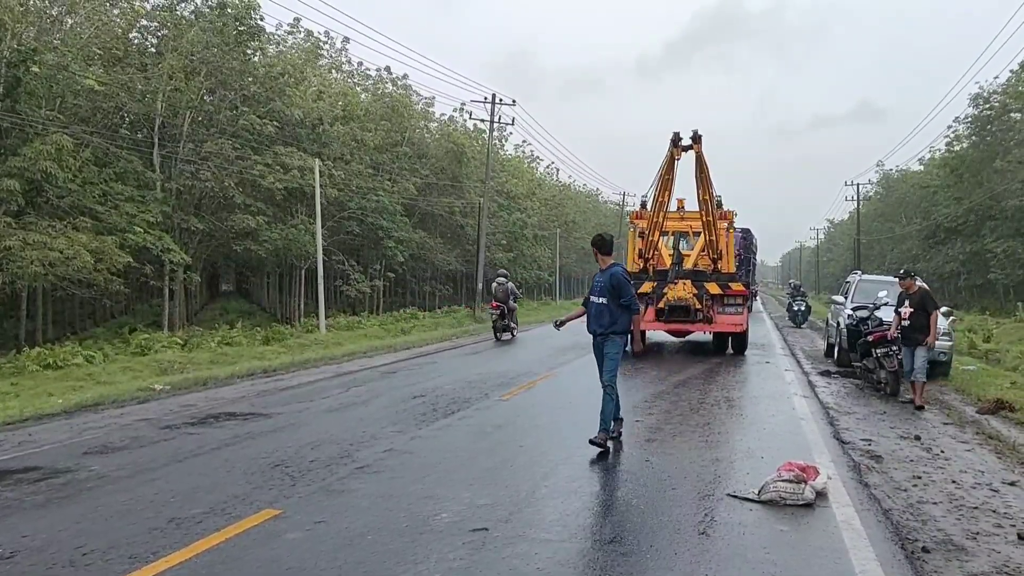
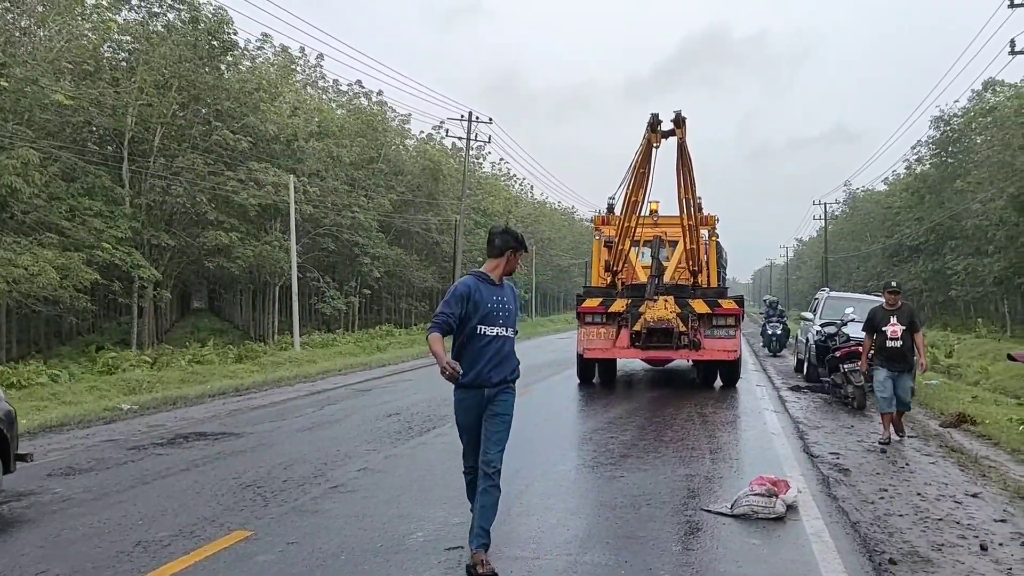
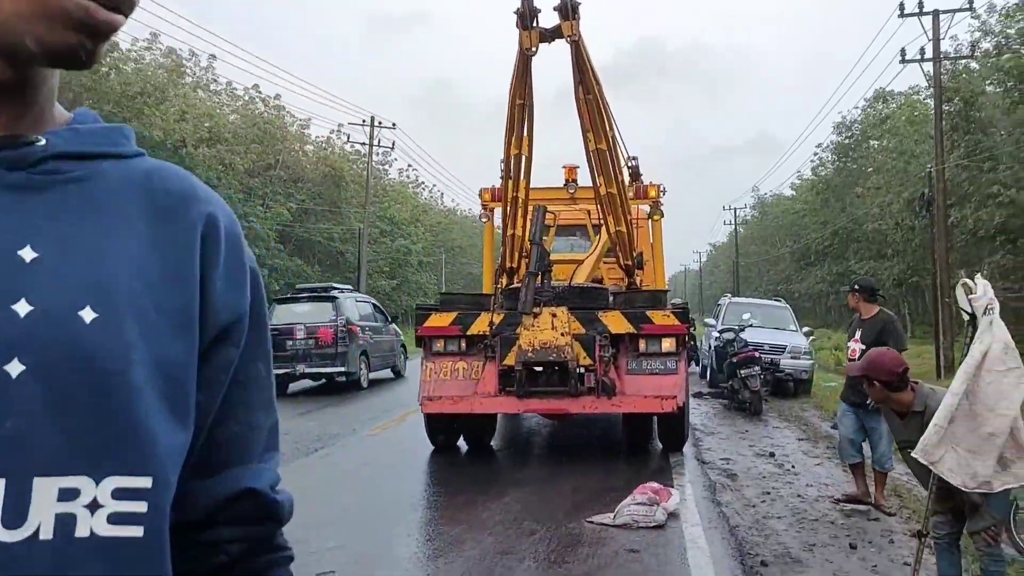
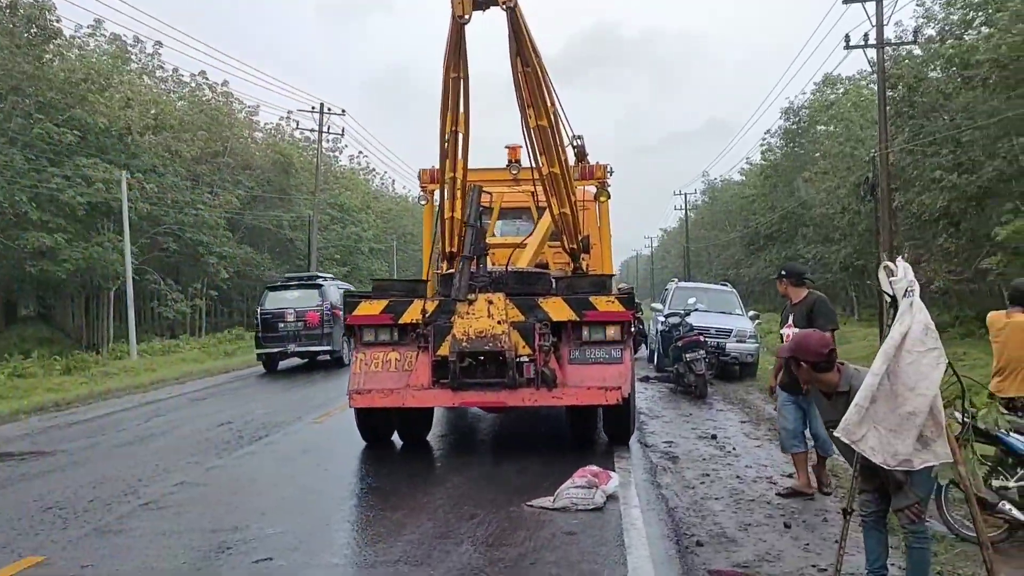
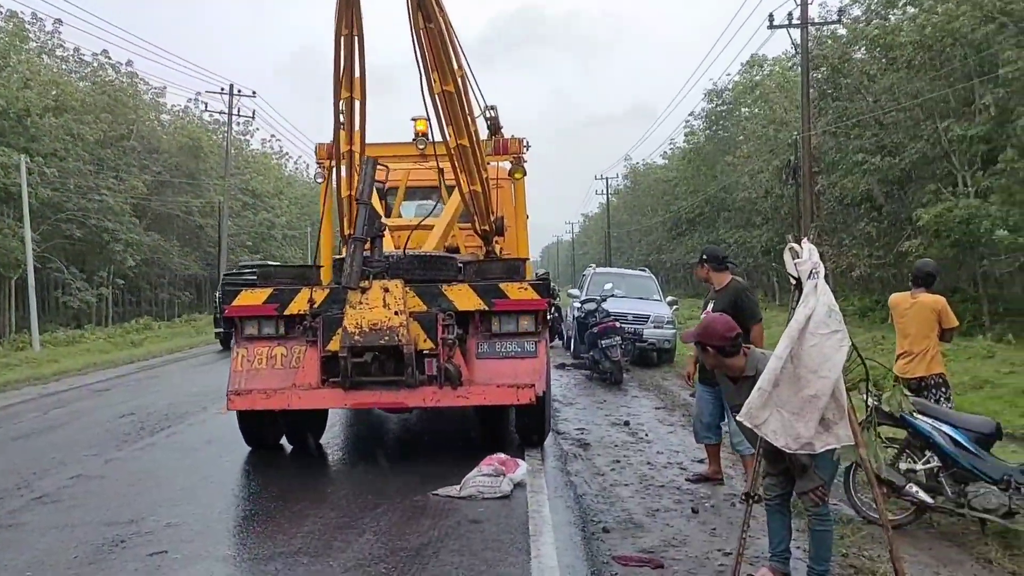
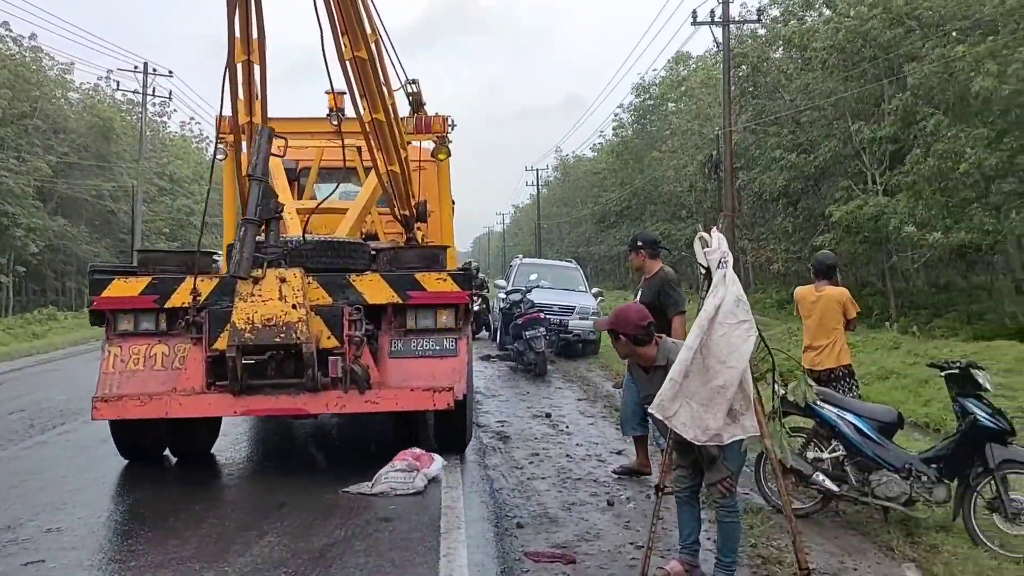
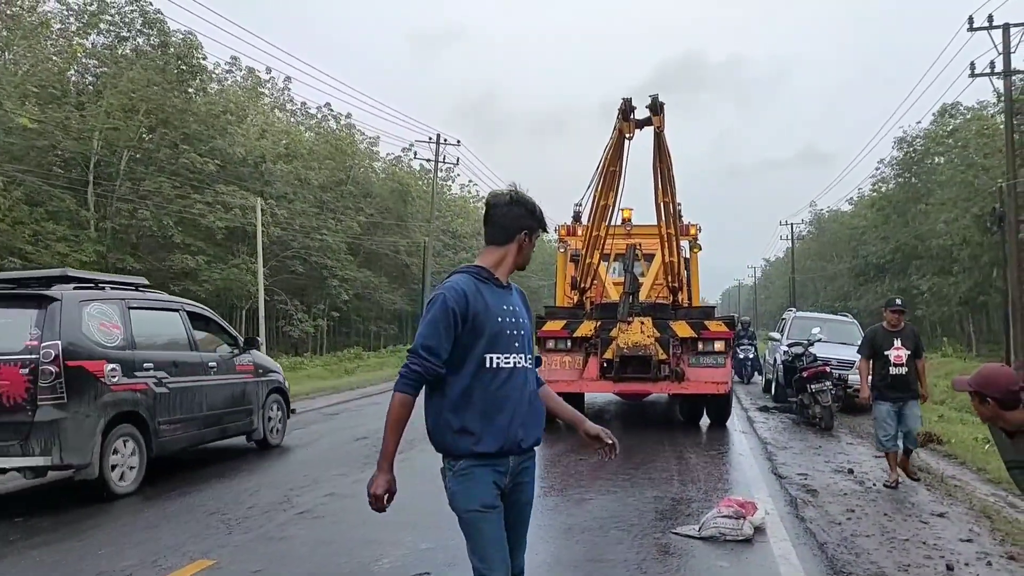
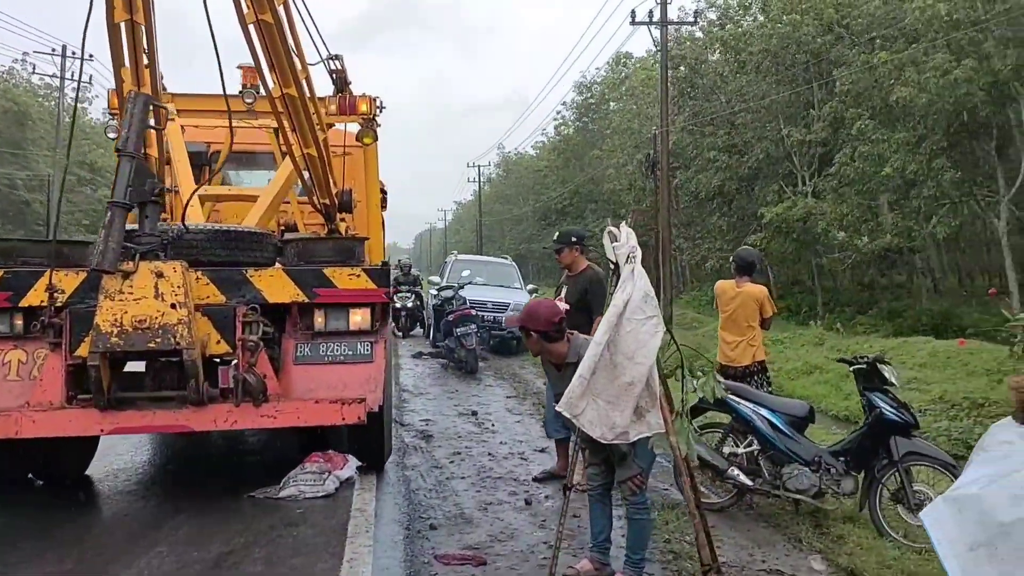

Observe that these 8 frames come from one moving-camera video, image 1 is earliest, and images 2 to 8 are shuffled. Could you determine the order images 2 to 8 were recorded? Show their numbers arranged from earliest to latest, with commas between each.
2, 7, 3, 4, 5, 6, 8
